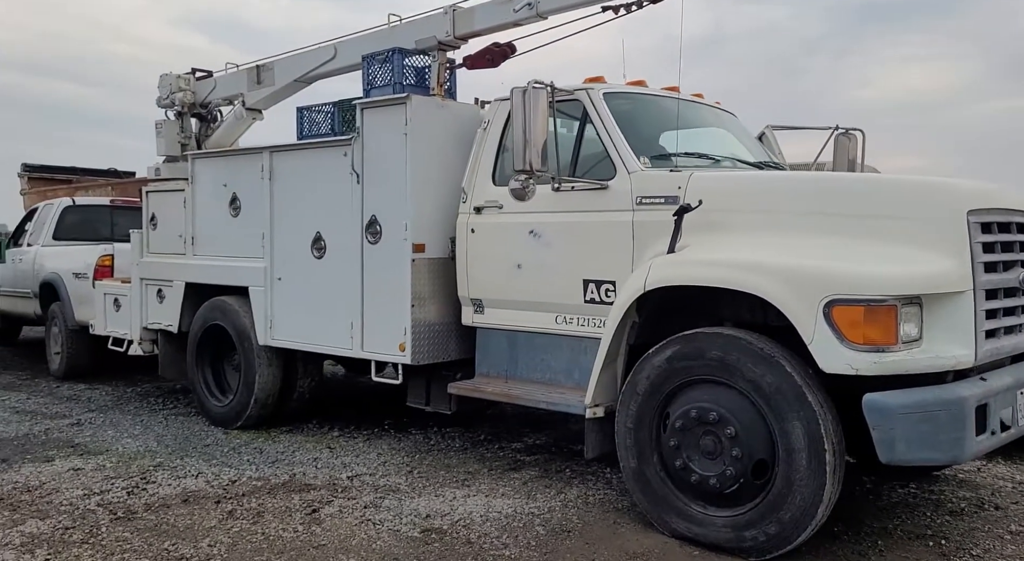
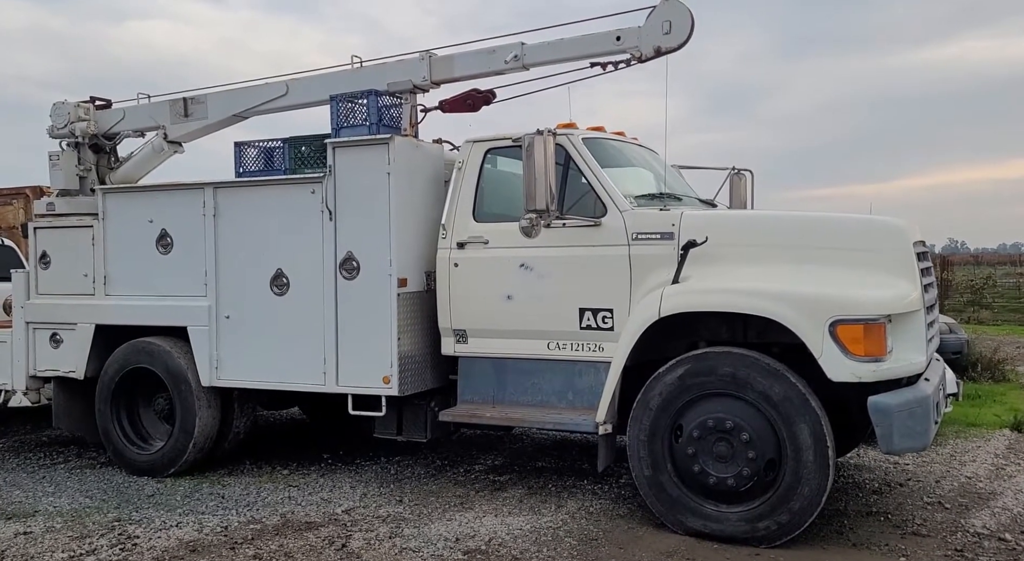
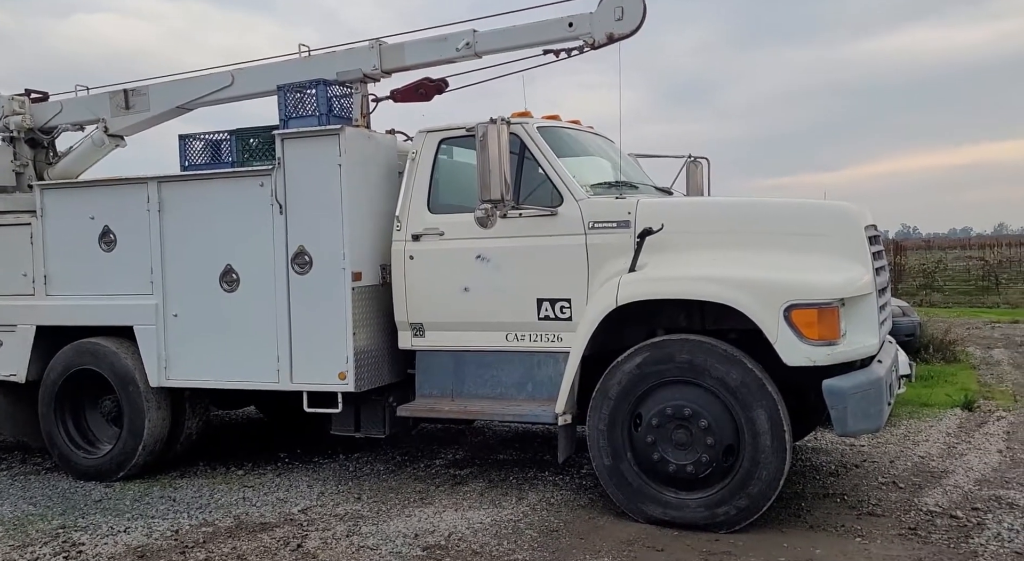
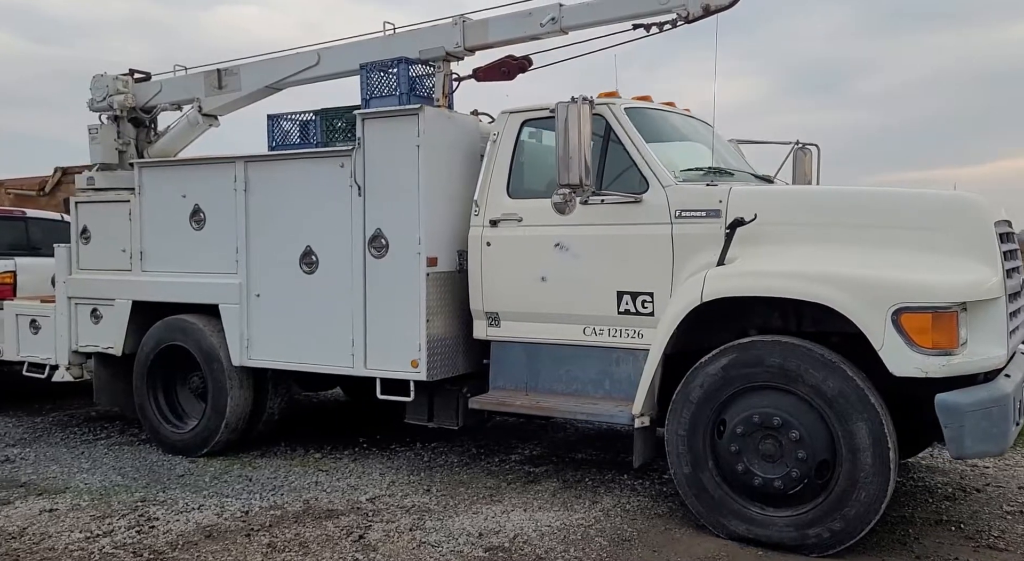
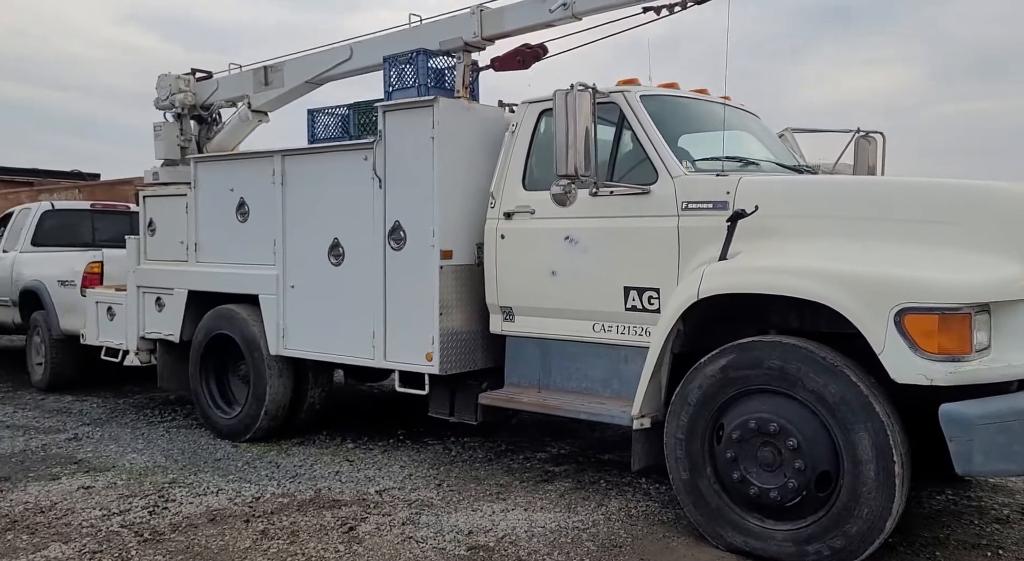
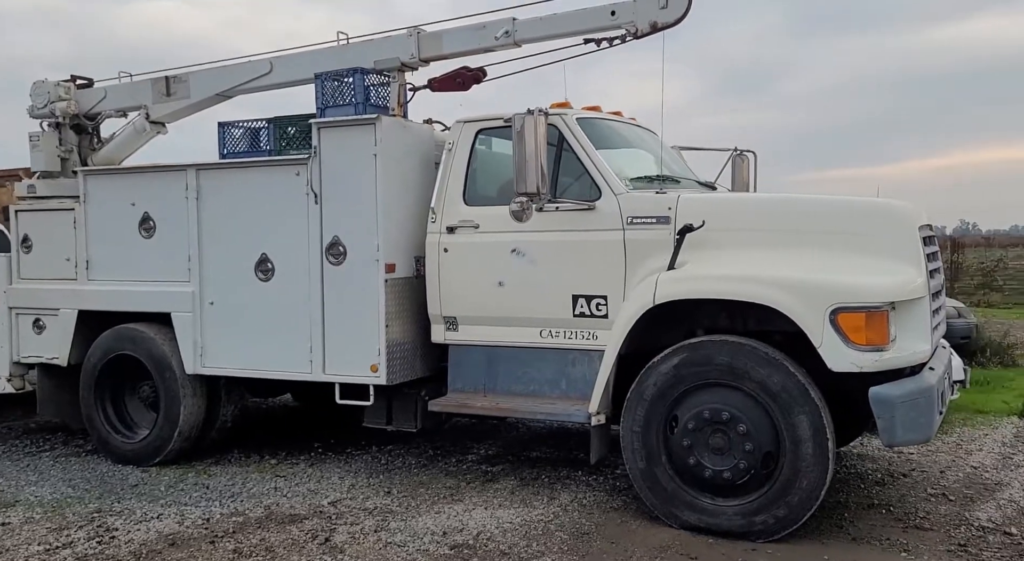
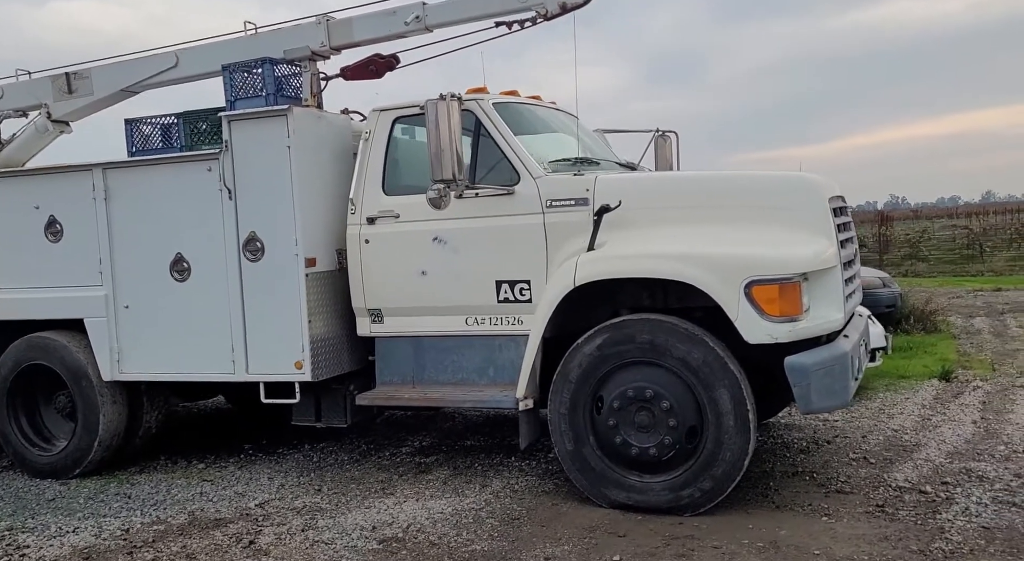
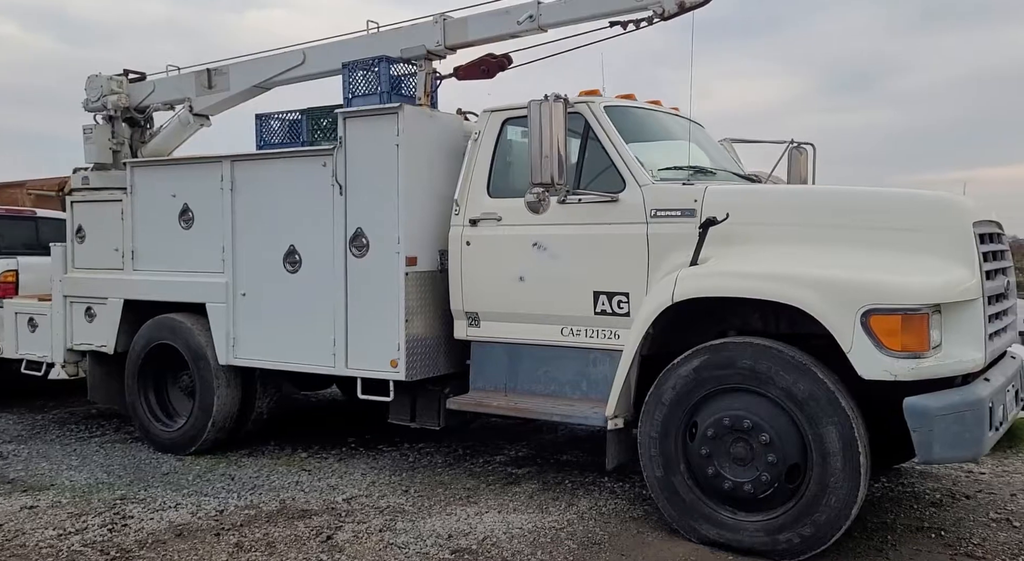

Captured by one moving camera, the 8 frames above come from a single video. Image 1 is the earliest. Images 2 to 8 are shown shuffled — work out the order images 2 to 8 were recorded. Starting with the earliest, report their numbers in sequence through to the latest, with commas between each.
5, 8, 4, 6, 2, 3, 7
